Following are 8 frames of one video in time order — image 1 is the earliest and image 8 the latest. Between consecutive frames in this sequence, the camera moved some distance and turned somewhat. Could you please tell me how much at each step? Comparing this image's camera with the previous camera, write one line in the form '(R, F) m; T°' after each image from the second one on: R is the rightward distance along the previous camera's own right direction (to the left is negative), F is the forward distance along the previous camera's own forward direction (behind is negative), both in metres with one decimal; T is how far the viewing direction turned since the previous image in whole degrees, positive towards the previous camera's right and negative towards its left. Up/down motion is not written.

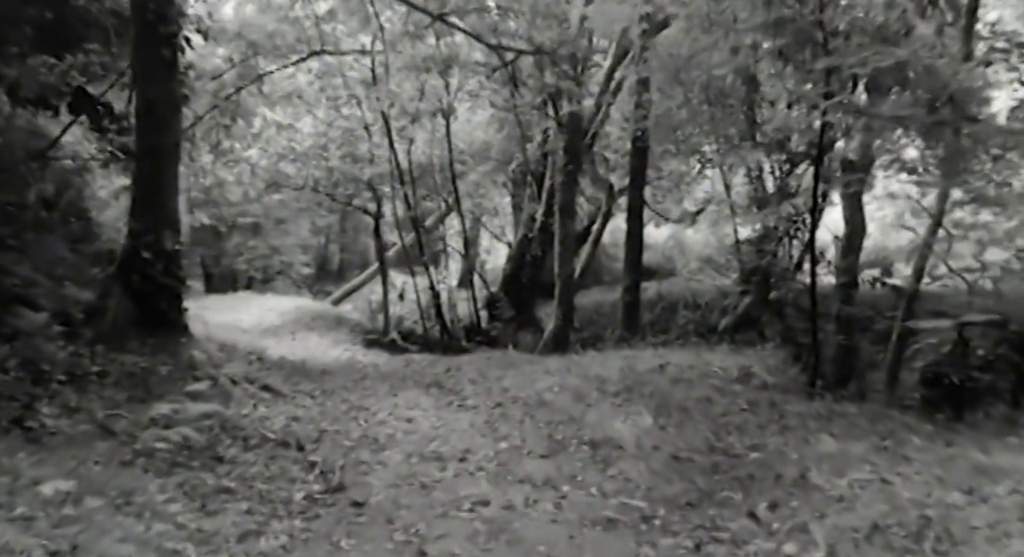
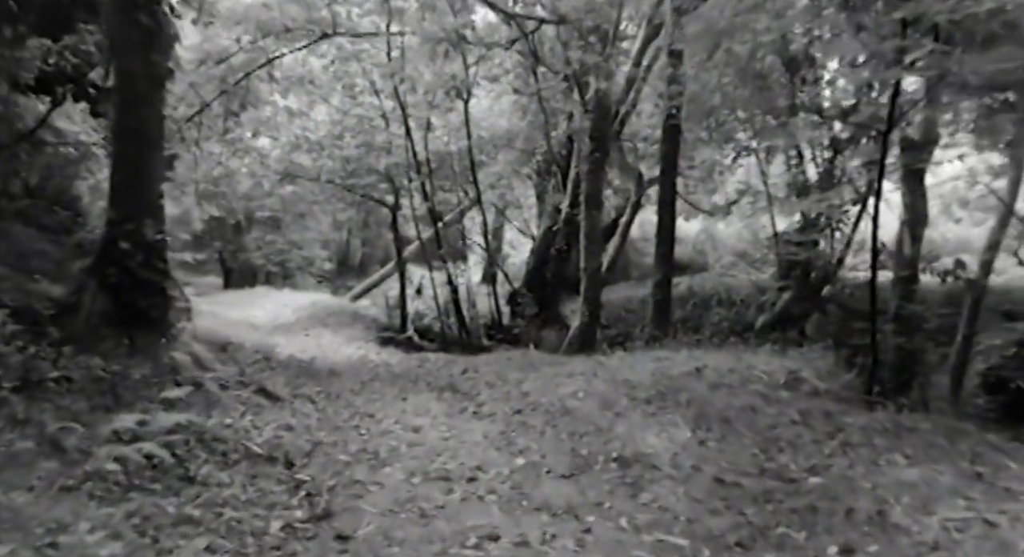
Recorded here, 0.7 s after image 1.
(+0.1, +0.9) m; -2°
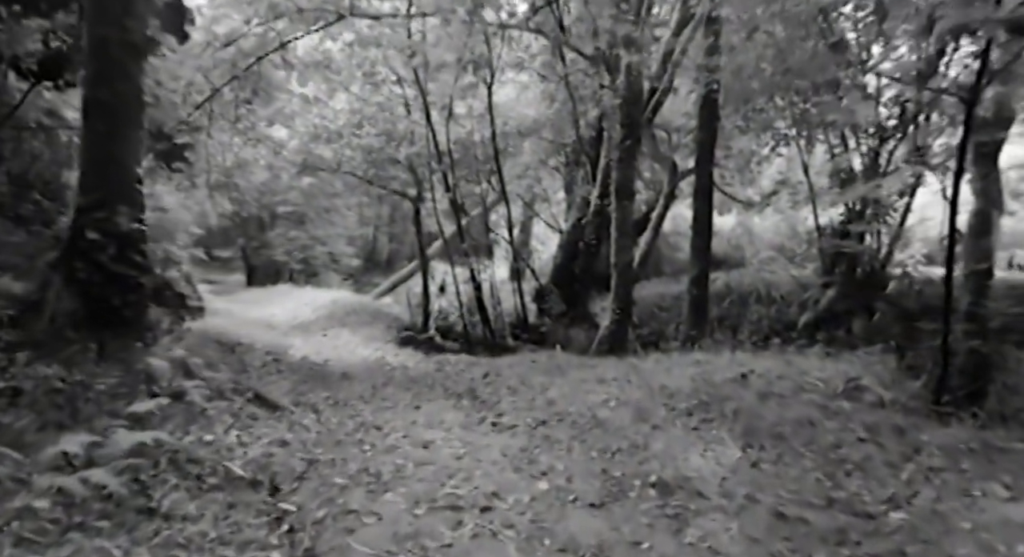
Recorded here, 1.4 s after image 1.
(+0.1, +0.9) m; -2°
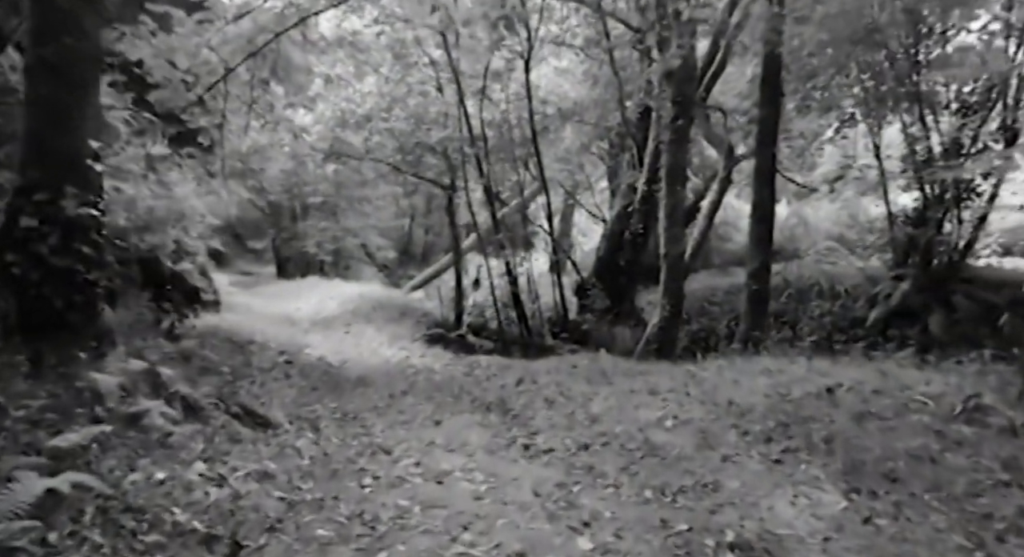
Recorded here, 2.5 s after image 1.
(0.0, +1.3) m; -3°
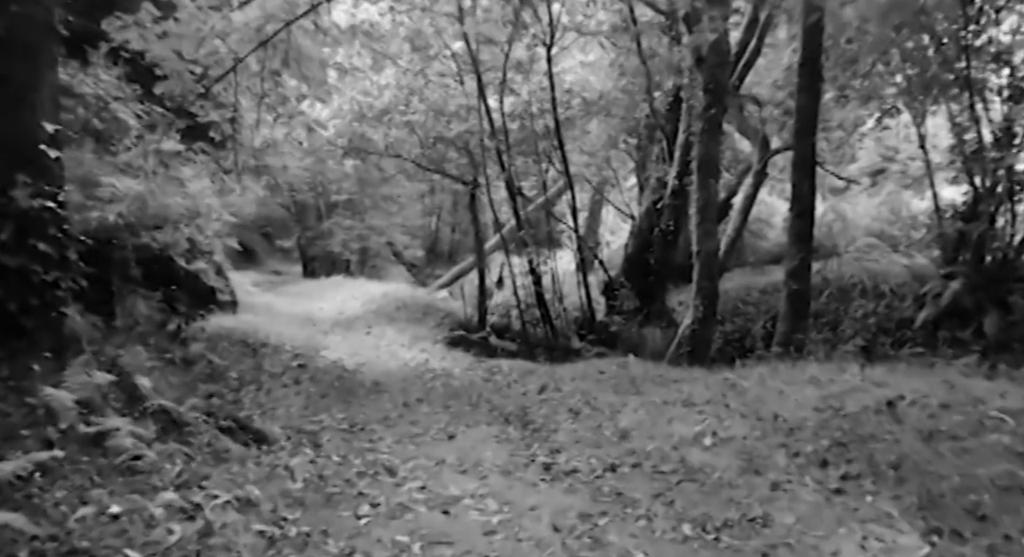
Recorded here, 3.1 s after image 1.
(+0.1, +0.7) m; -2°
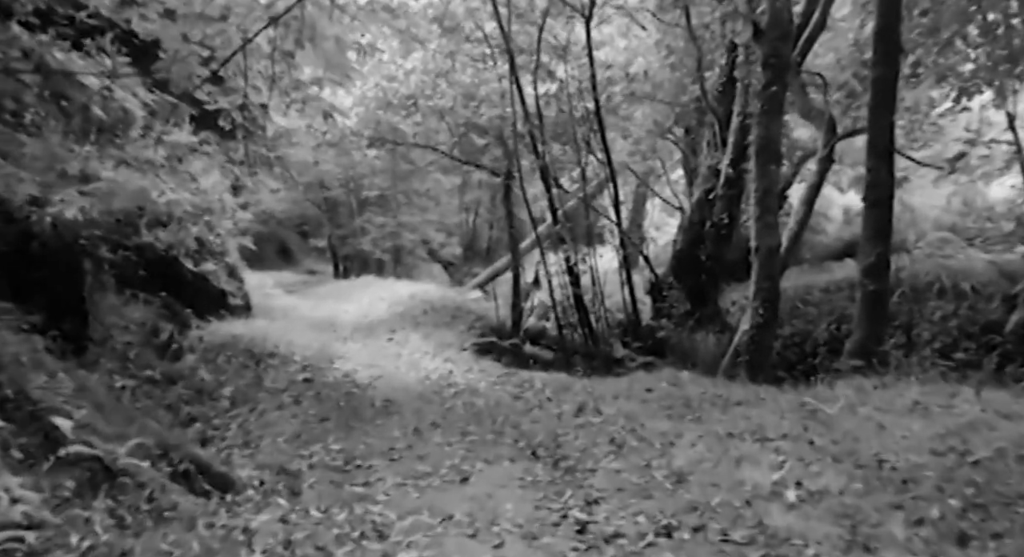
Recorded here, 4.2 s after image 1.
(+0.1, +1.3) m; -3°
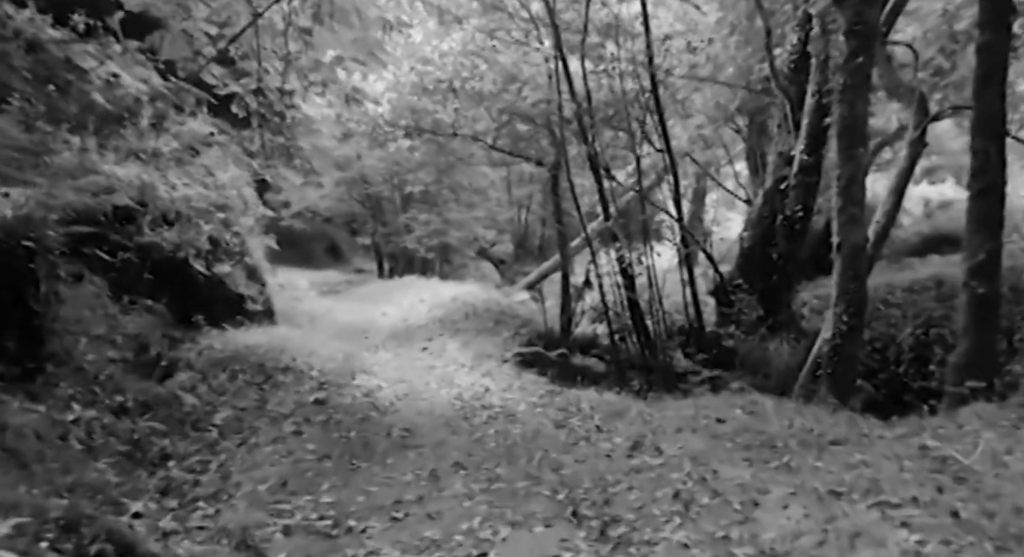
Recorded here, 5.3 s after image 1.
(+0.1, +1.4) m; -4°
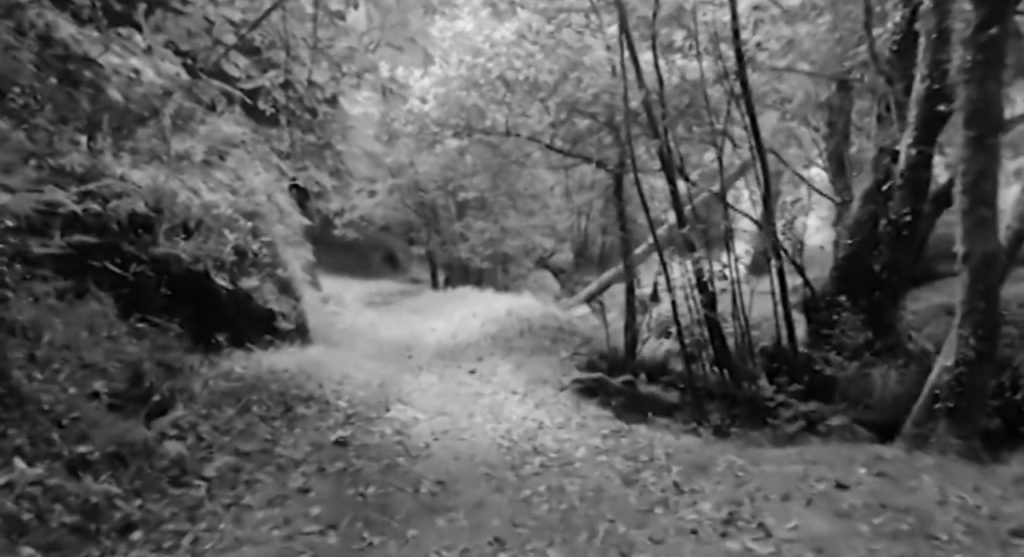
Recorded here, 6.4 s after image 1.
(0.0, +1.4) m; -4°
